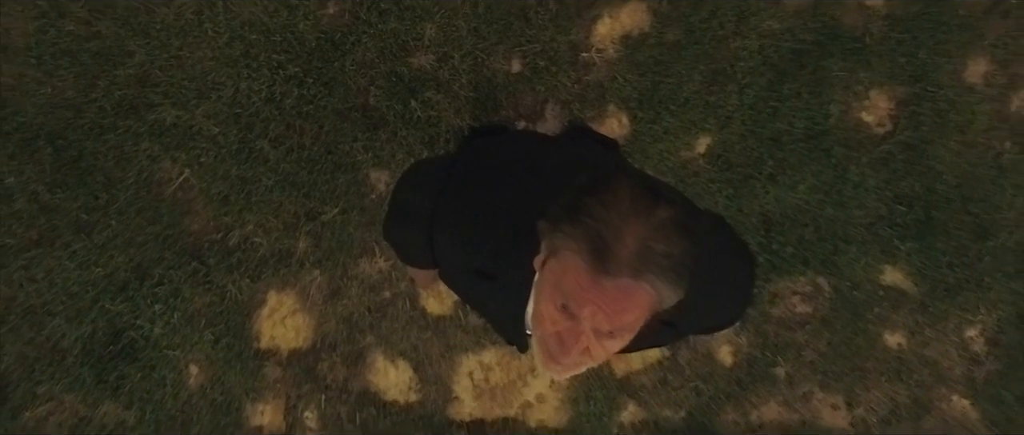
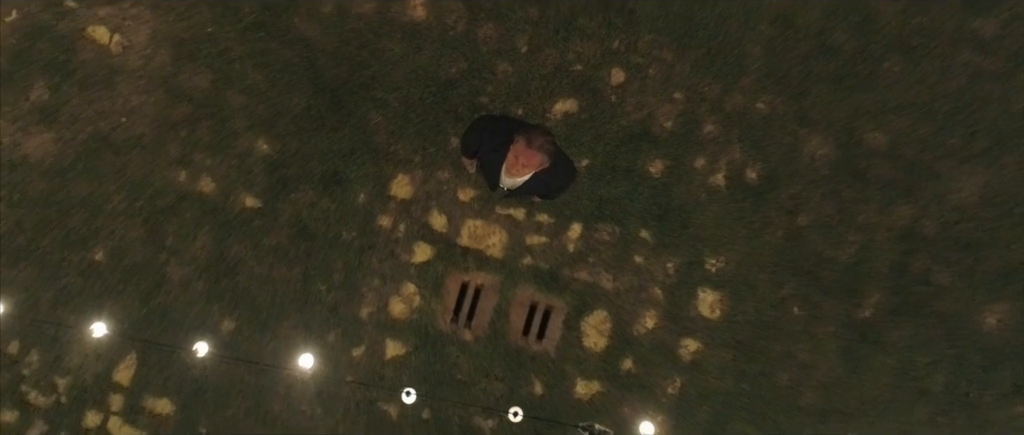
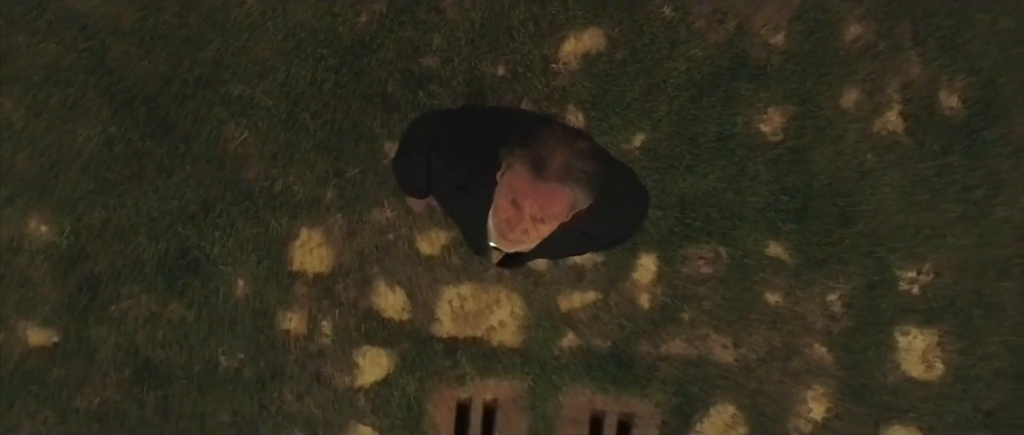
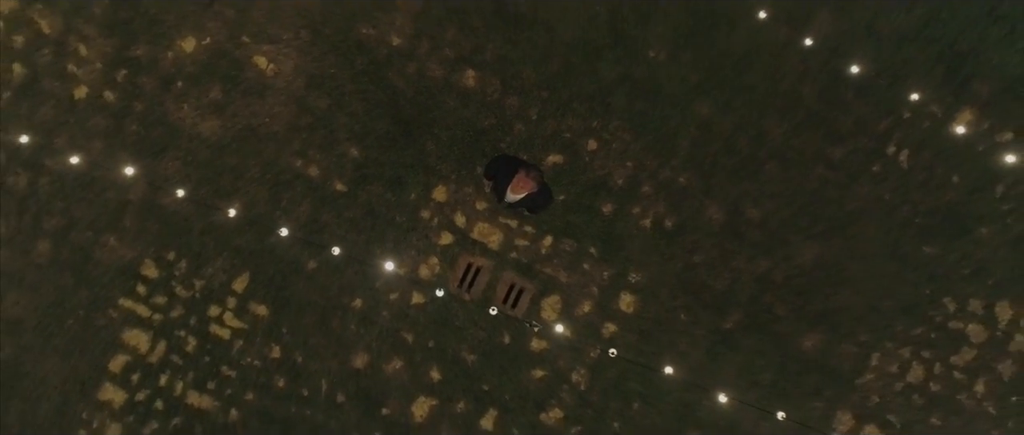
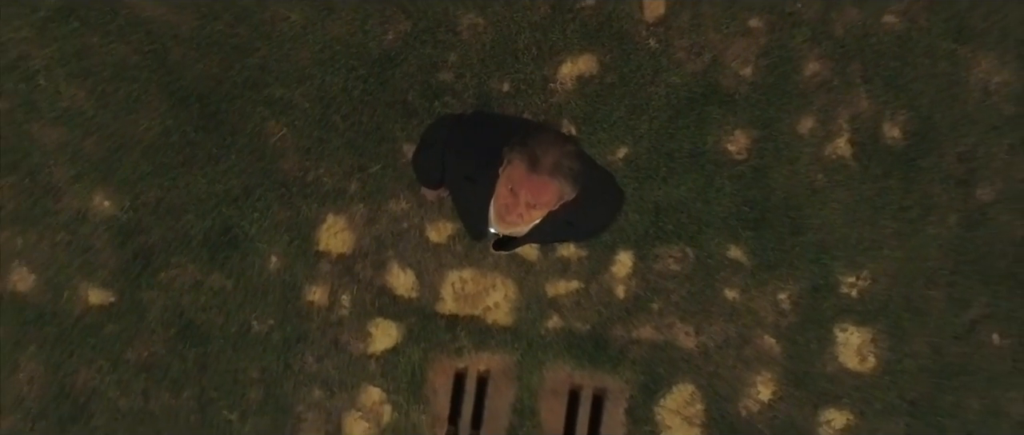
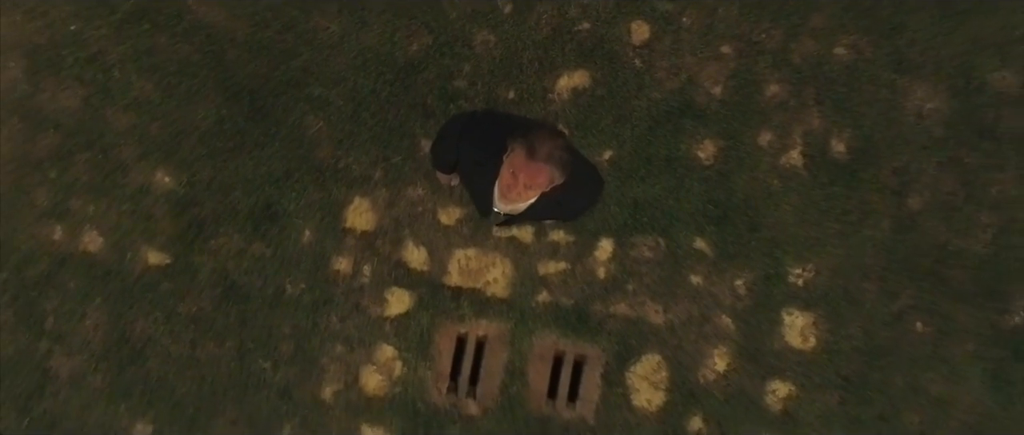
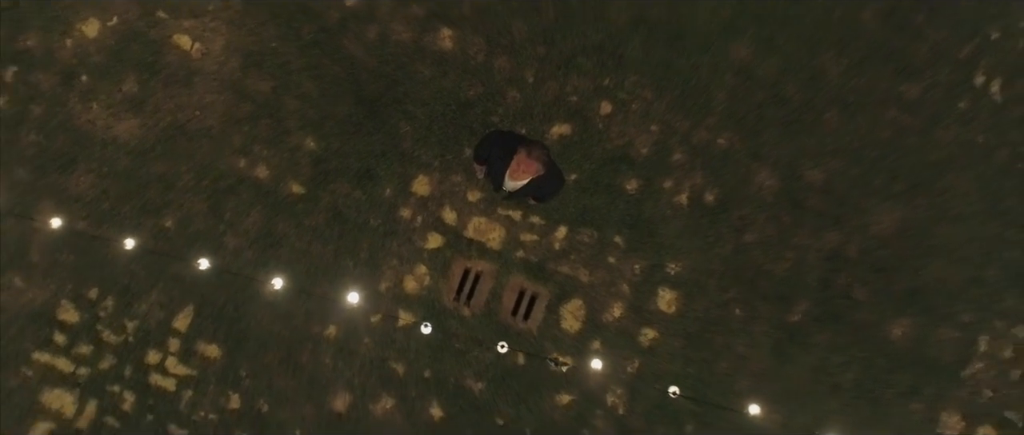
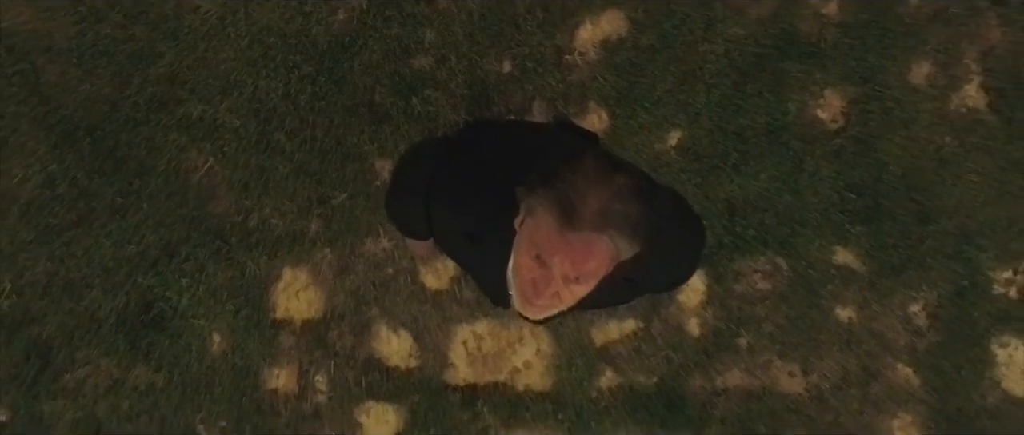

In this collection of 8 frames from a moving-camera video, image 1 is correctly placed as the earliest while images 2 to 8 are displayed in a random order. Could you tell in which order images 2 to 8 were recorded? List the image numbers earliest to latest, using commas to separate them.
8, 3, 5, 6, 2, 7, 4
